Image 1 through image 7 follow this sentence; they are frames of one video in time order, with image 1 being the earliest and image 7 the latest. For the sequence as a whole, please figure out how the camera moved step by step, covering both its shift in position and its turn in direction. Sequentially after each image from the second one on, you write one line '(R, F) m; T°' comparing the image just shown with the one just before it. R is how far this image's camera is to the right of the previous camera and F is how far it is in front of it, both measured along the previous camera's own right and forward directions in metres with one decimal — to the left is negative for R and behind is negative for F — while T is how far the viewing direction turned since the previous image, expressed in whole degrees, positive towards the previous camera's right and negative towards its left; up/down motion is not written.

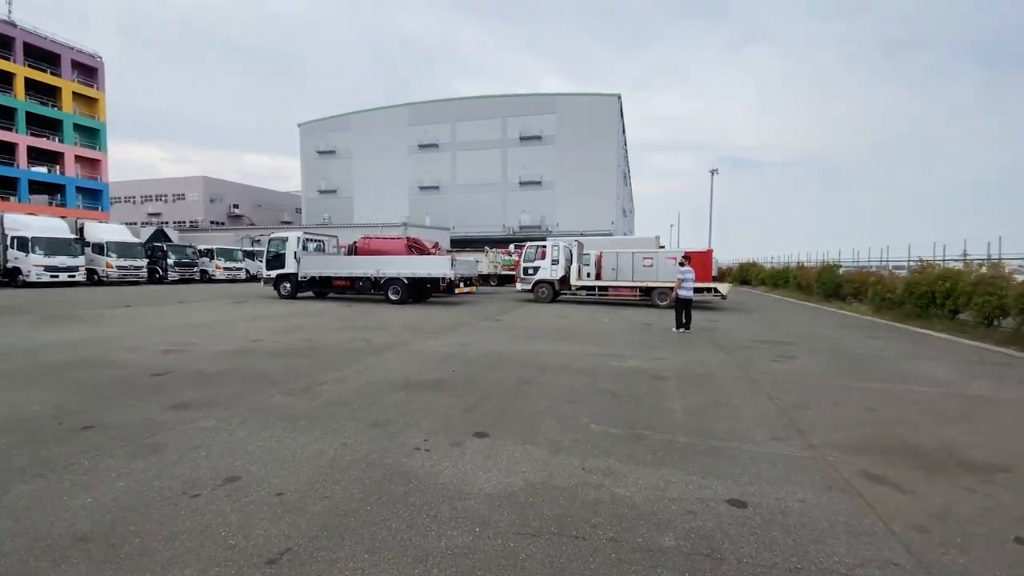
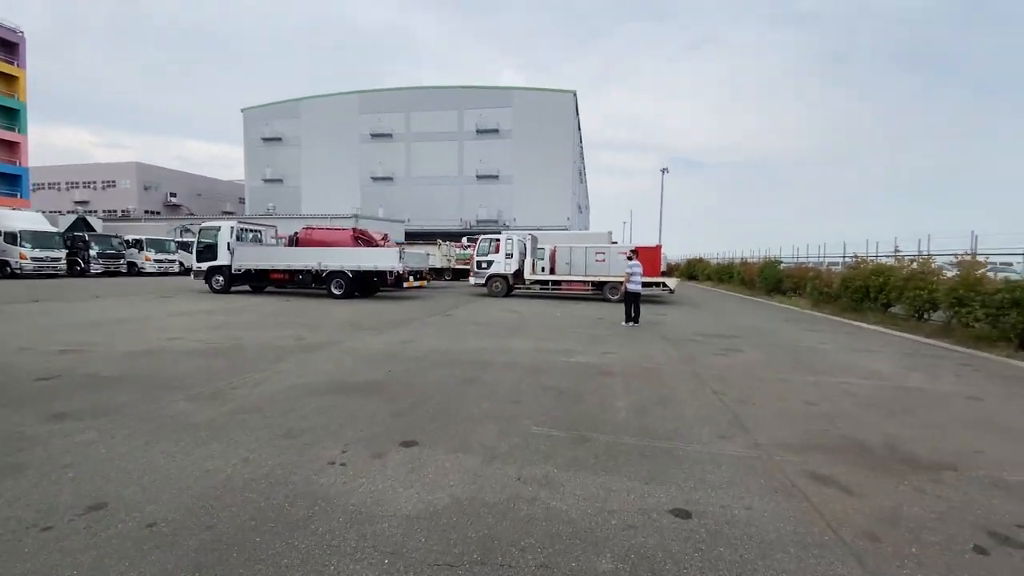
(+0.2, +0.4) m; +5°
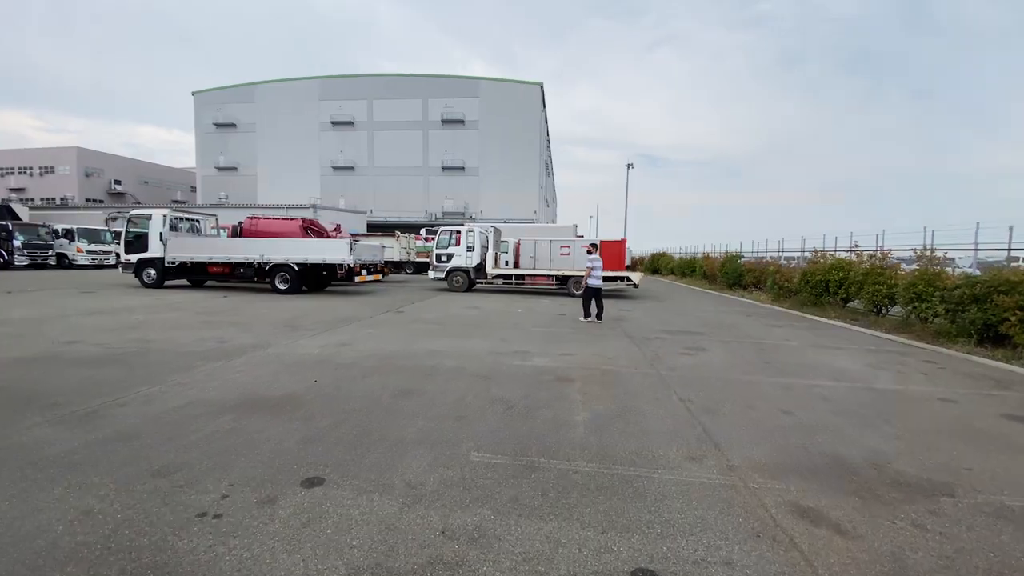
(+0.3, +0.8) m; +4°
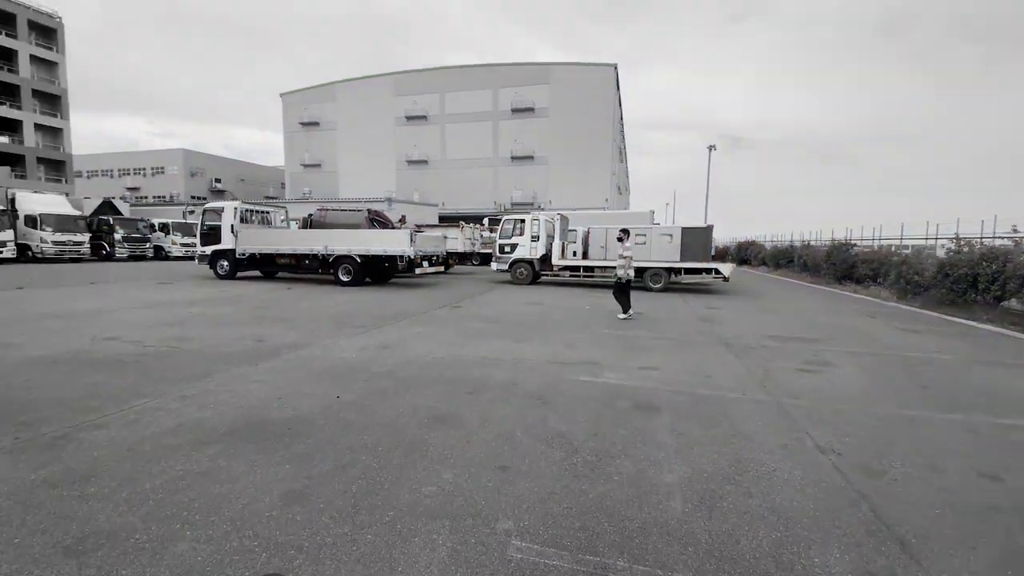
(0.0, +1.4) m; -8°
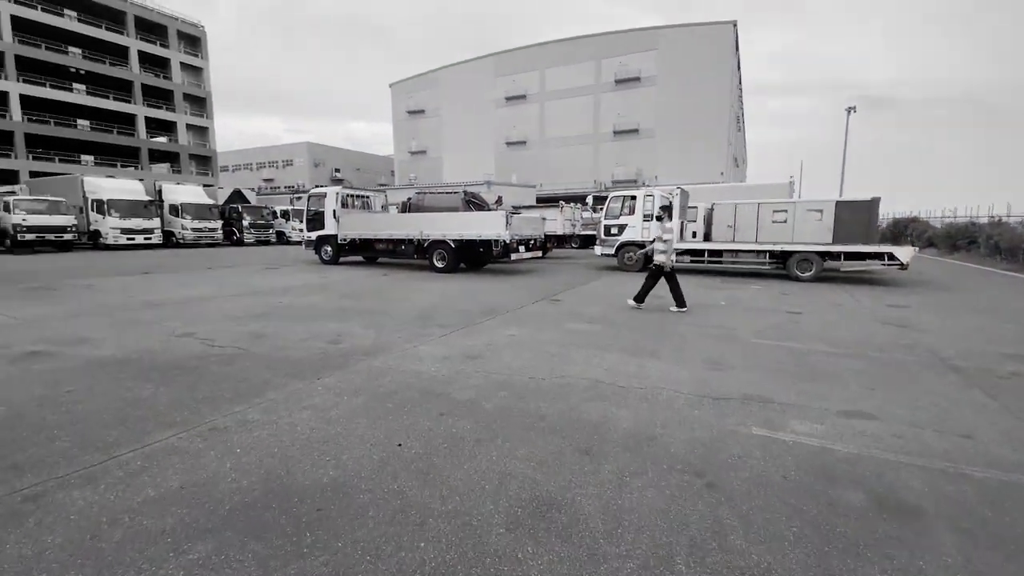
(-0.3, +1.6) m; -12°
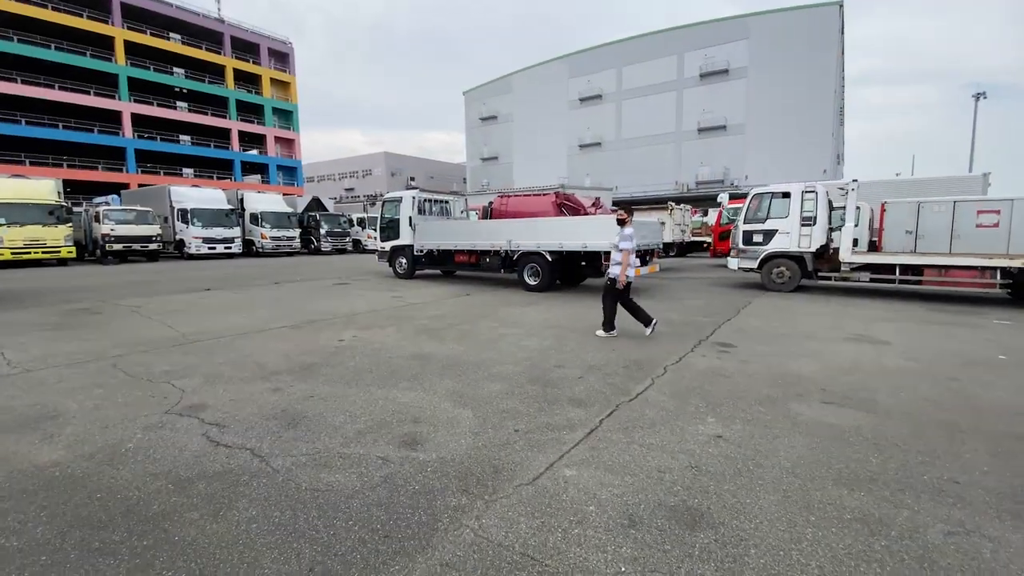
(-1.0, +2.6) m; -8°
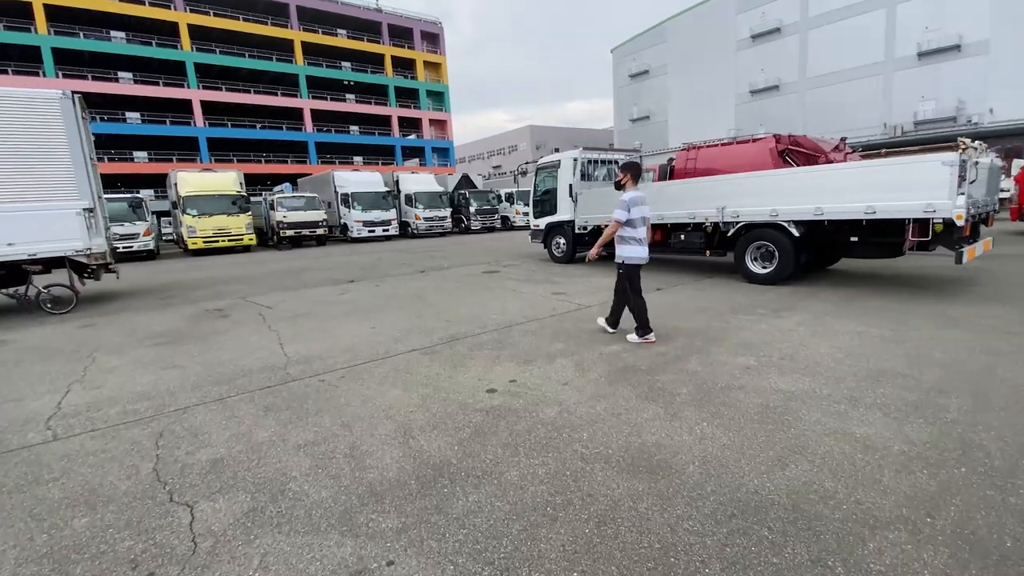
(-1.0, +2.9) m; -17°
